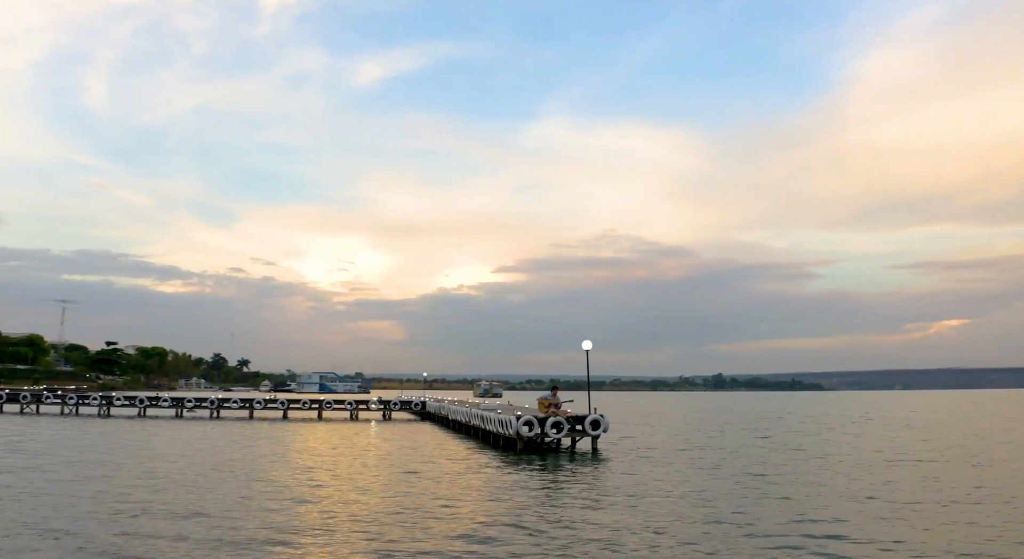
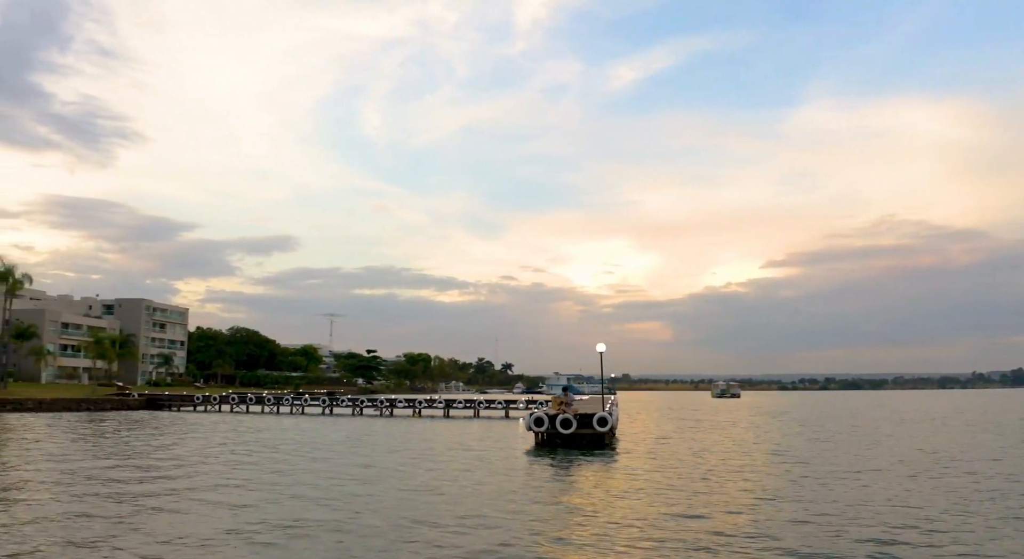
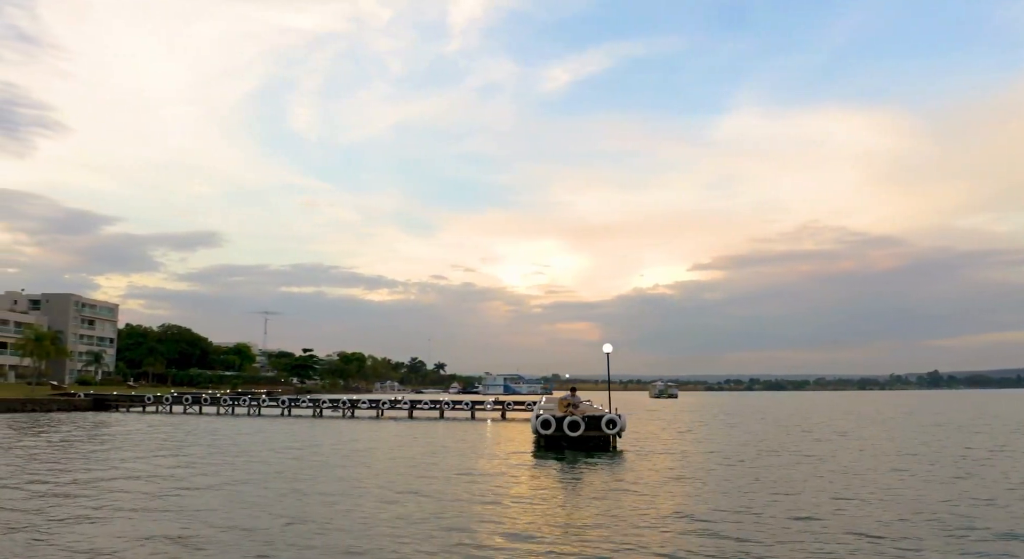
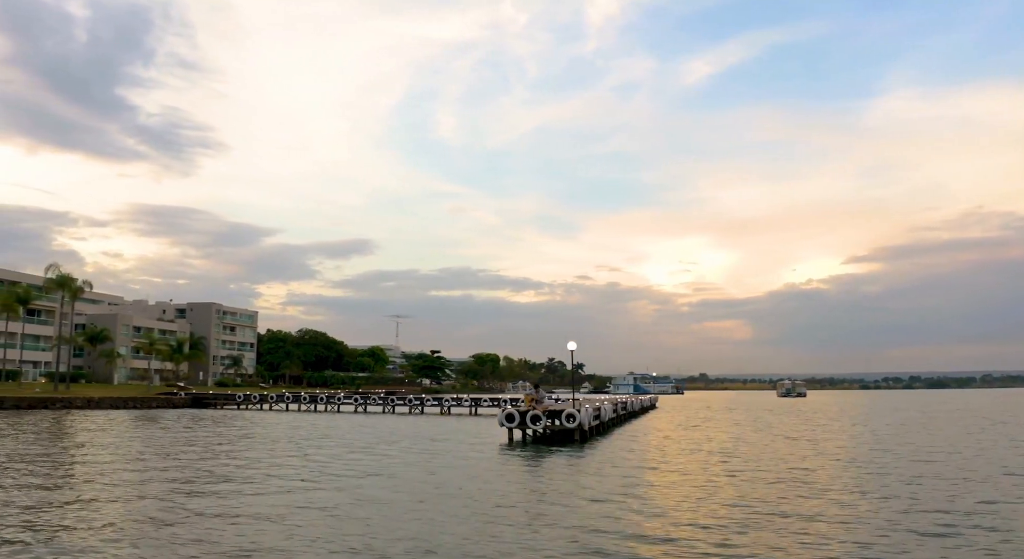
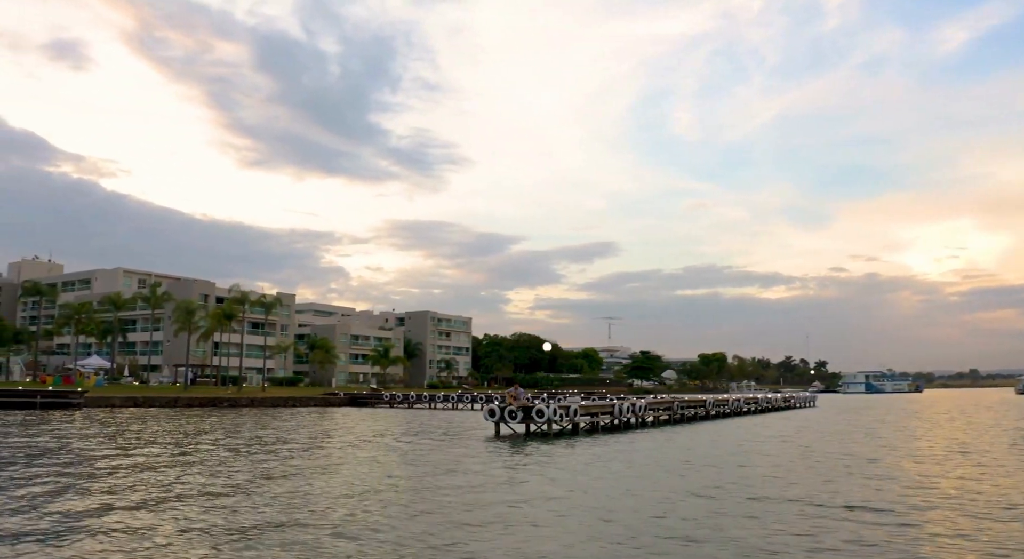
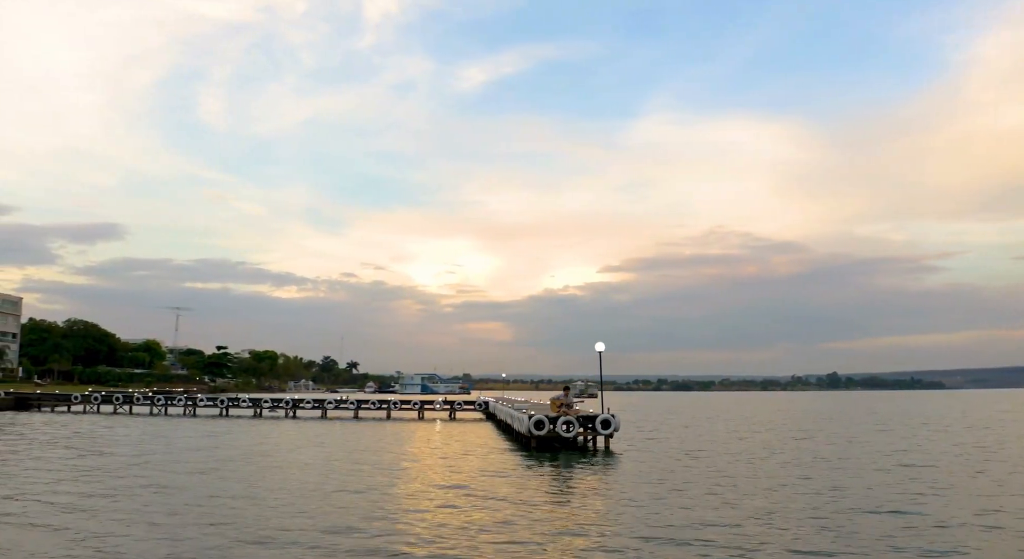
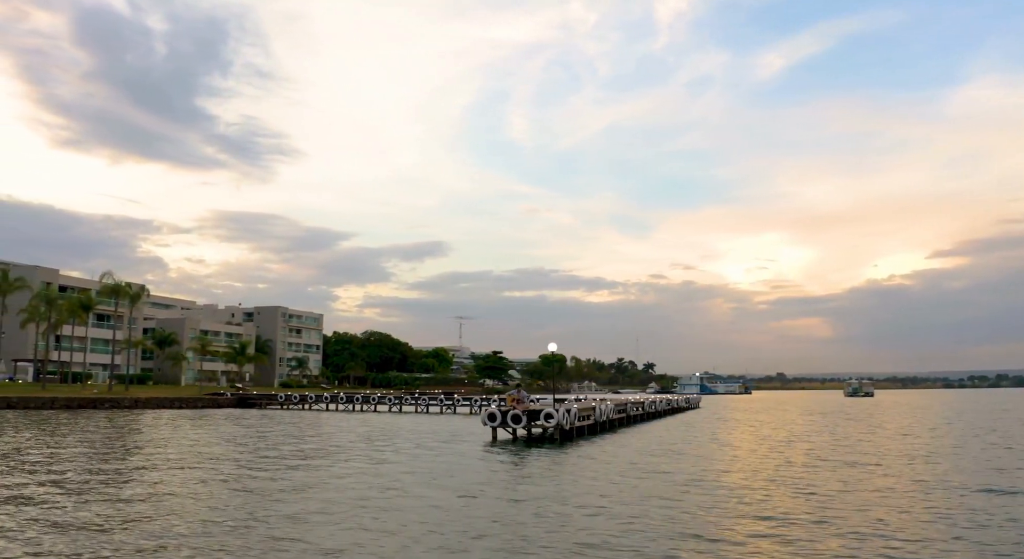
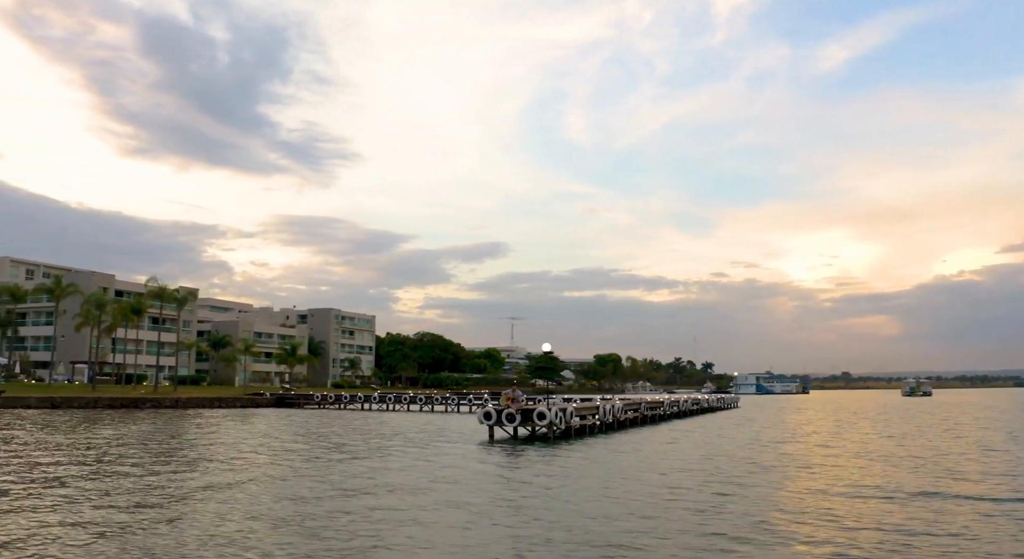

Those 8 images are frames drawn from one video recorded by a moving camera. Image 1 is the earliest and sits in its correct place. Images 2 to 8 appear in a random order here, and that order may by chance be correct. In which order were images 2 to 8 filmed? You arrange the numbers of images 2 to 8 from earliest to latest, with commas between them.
6, 3, 2, 4, 7, 8, 5
